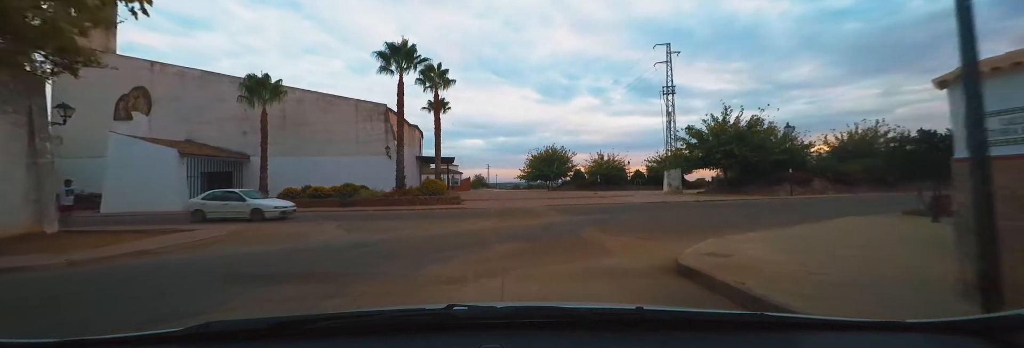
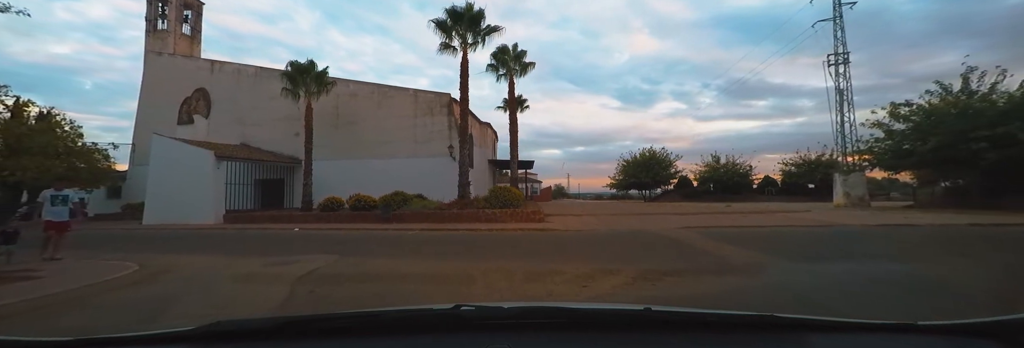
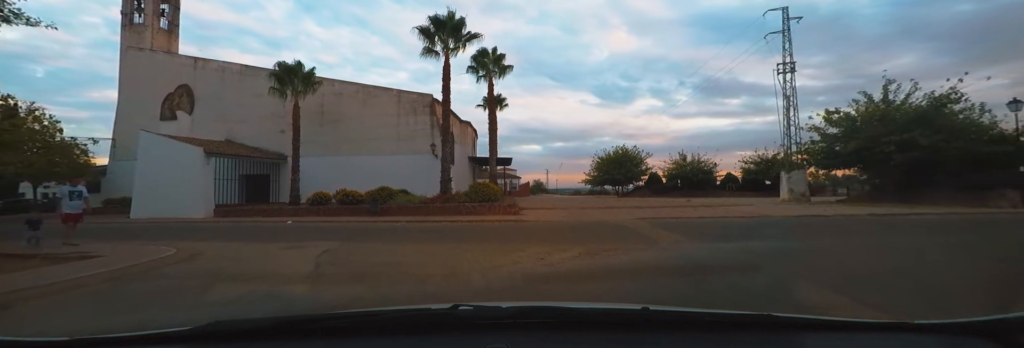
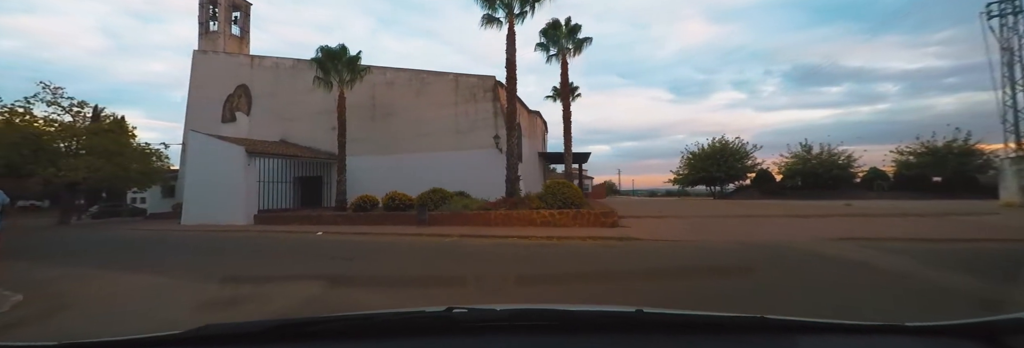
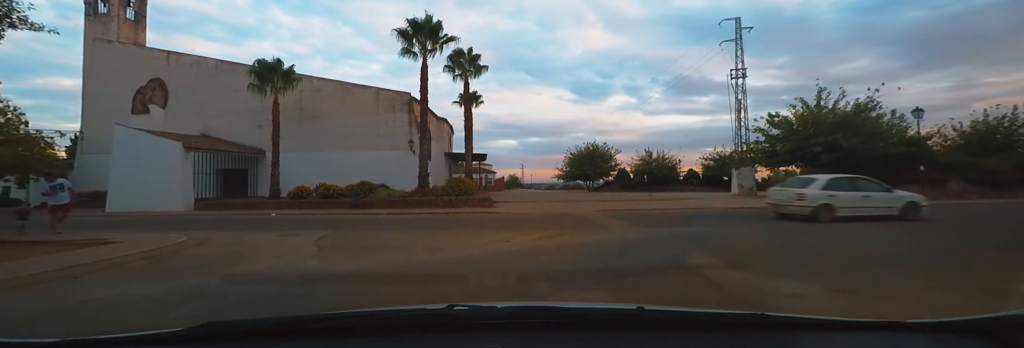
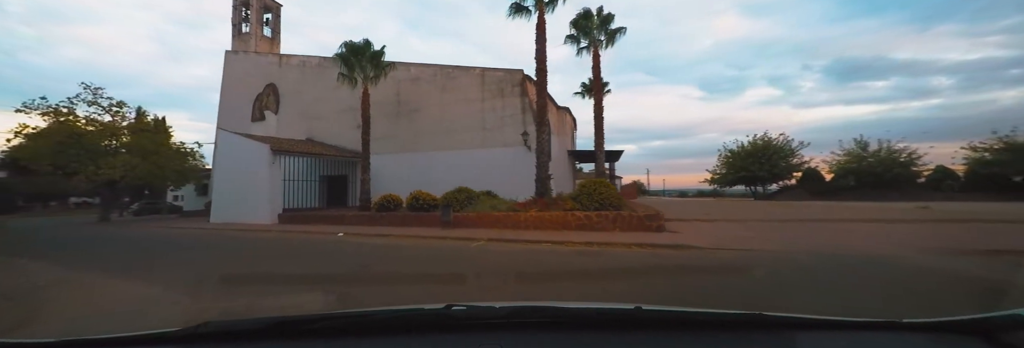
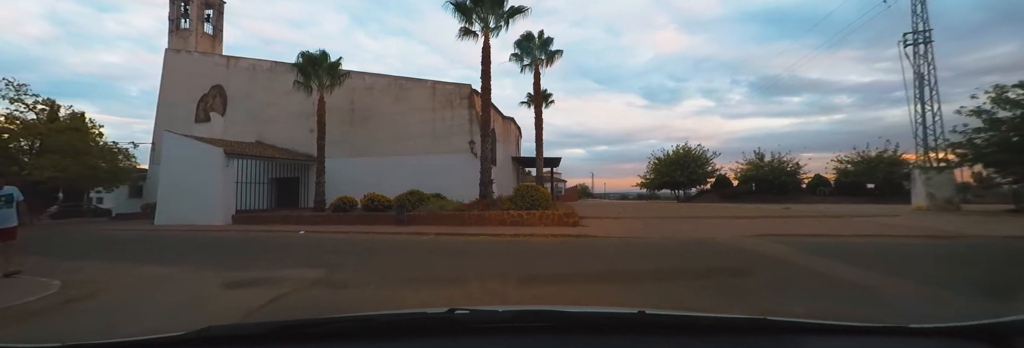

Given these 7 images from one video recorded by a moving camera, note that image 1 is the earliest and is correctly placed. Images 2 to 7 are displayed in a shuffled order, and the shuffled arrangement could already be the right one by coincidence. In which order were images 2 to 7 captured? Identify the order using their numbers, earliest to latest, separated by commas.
5, 3, 2, 7, 4, 6
